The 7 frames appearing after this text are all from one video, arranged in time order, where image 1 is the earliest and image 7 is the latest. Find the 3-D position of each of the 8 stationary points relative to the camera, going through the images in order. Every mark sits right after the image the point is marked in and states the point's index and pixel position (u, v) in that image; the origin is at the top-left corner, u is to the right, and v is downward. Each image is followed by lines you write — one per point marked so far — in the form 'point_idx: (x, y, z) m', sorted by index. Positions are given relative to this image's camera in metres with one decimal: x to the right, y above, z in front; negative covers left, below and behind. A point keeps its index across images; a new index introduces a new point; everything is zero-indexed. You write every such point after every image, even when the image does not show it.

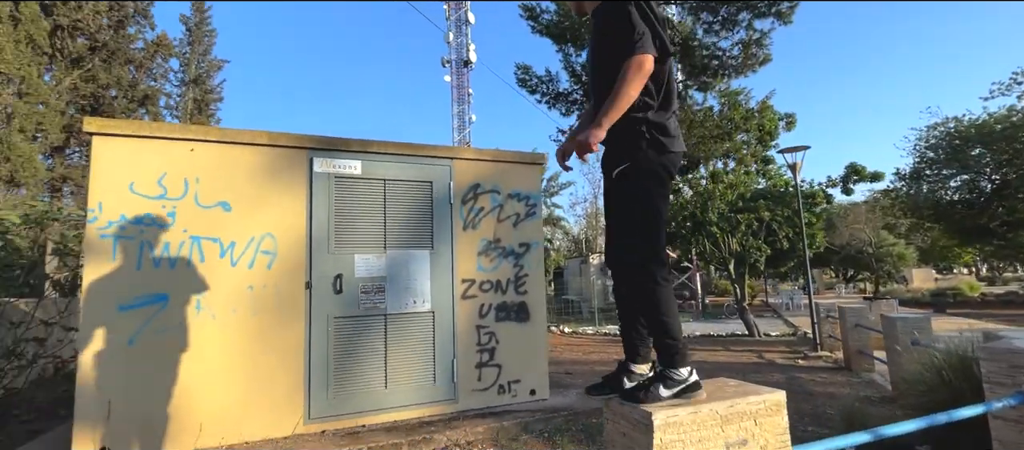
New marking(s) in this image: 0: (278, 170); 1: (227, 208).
0: (-2.3, +0.6, +4.8) m
1: (-2.7, +0.2, +4.6) m
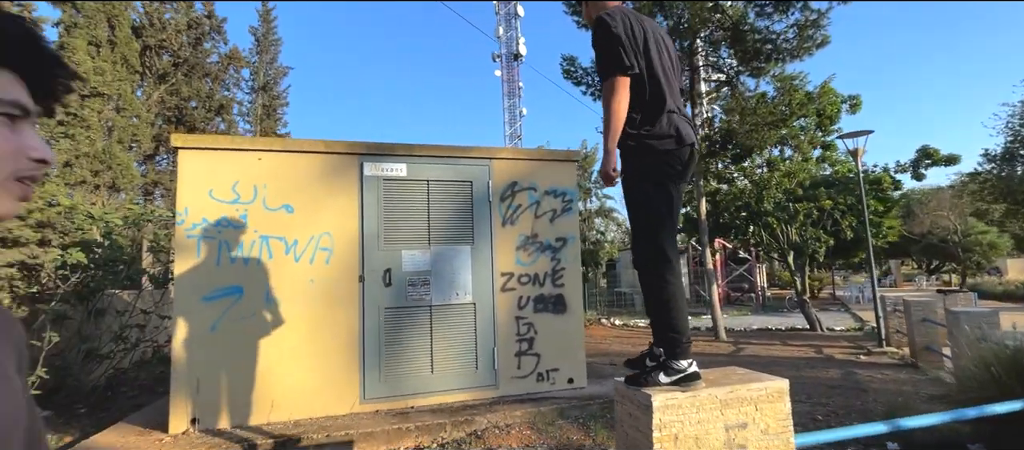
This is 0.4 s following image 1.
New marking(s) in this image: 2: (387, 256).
0: (-2.0, +0.6, +5.3) m
1: (-2.4, +0.2, +5.1) m
2: (-1.4, -0.3, +5.3) m
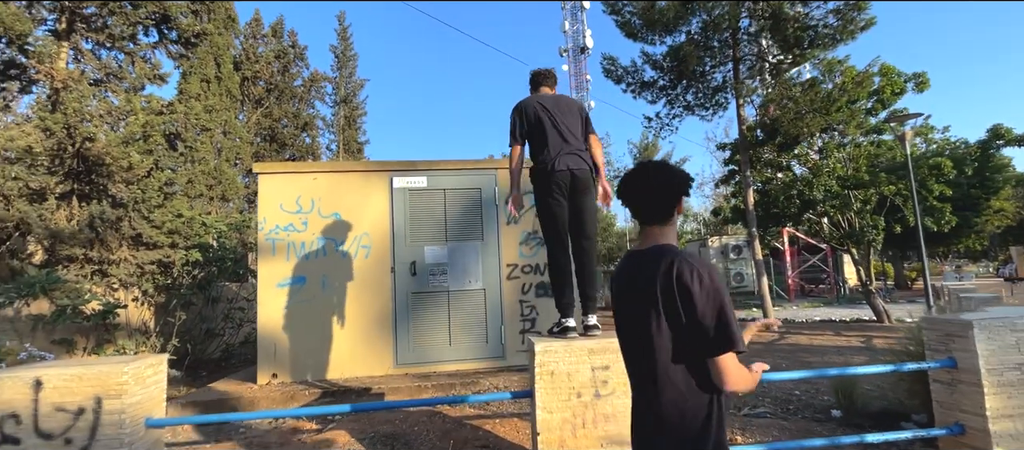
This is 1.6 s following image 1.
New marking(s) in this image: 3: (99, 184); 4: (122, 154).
0: (-2.0, +0.5, +6.7) m
1: (-2.4, +0.1, +6.6) m
2: (-1.4, -0.4, +6.7) m
3: (-6.7, +0.7, +7.7) m
4: (-6.2, +1.1, +7.6) m
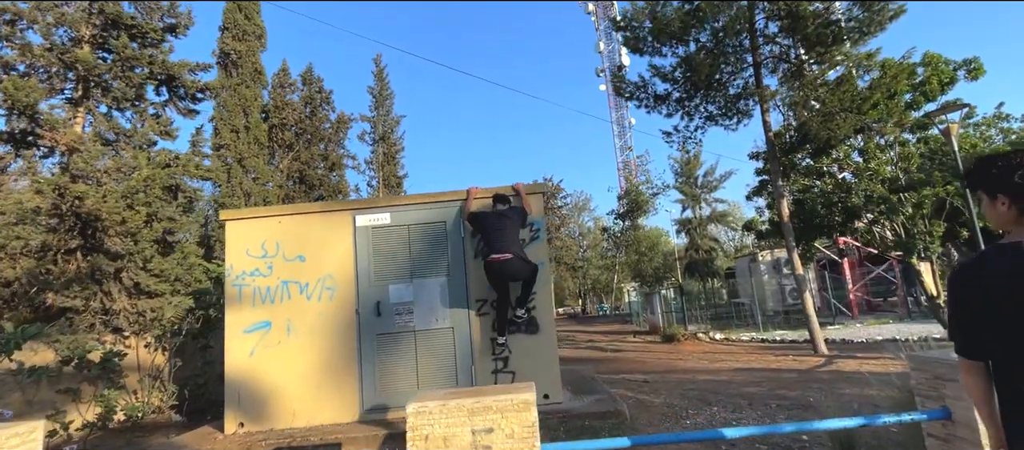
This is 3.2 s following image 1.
0: (-2.5, 0.0, +6.6) m
1: (-2.8, -0.5, +6.5) m
2: (-1.8, -0.9, +6.5) m
3: (-7.0, -0.2, +8.2) m
4: (-6.6, +0.3, +8.0) m
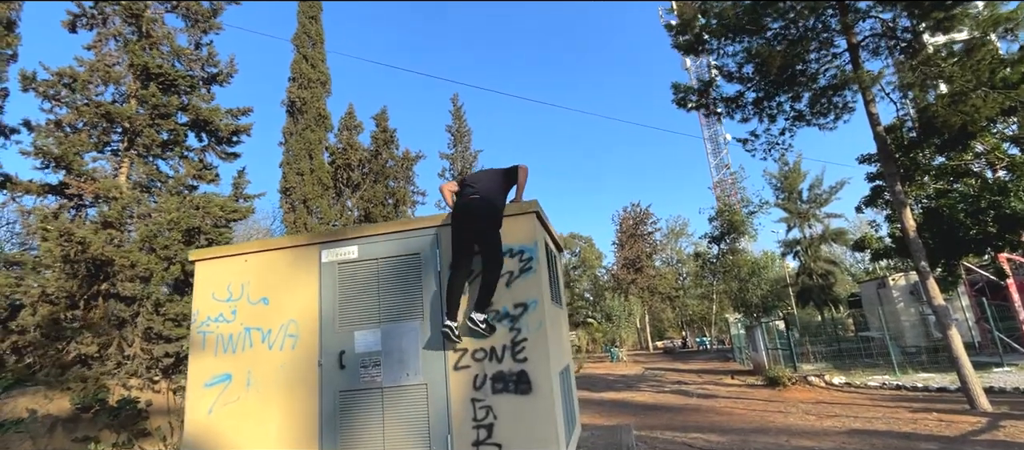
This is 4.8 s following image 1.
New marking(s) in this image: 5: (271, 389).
0: (-2.6, -0.5, +5.8) m
1: (-2.9, -0.9, +5.8) m
2: (-1.9, -1.3, +5.5) m
3: (-6.7, -1.0, +8.2) m
4: (-6.3, -0.5, +8.0) m
5: (-2.8, -1.9, +5.5) m
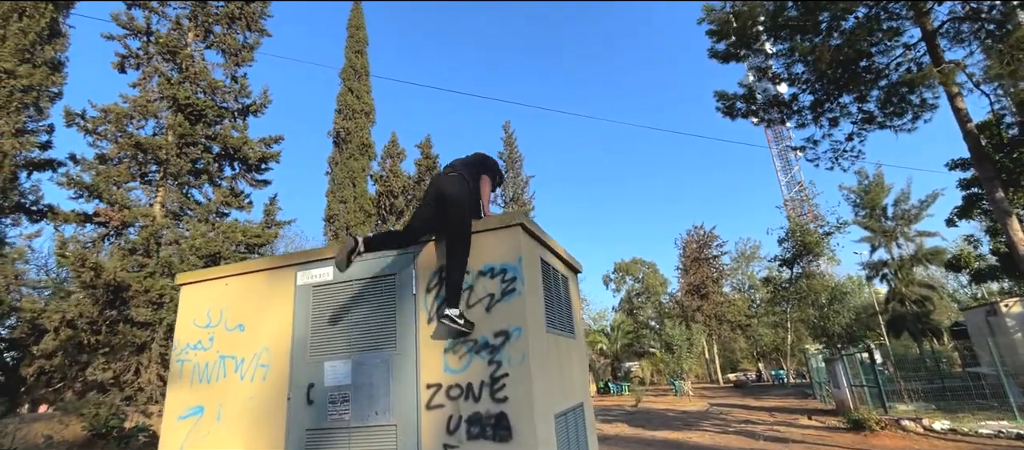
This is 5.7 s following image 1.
0: (-2.7, -0.7, +5.4) m
1: (-3.0, -1.2, +5.4) m
2: (-2.0, -1.5, +4.9) m
3: (-6.4, -1.4, +8.3) m
4: (-6.1, -0.9, +8.1) m
5: (-2.9, -2.1, +5.1) m
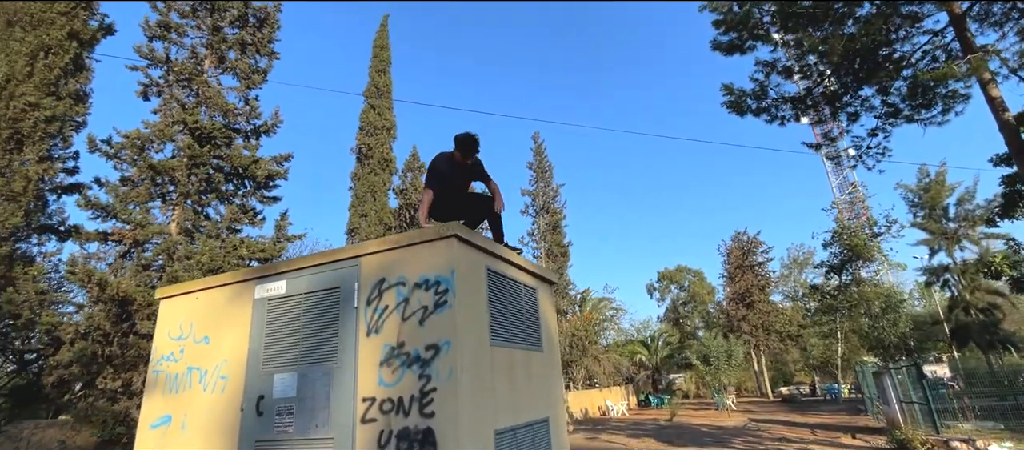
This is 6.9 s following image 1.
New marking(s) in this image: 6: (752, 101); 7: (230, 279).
0: (-3.2, -0.9, +5.6) m
1: (-3.5, -1.3, +5.6) m
2: (-2.6, -1.6, +5.0) m
3: (-6.7, -1.8, +8.8) m
4: (-6.3, -1.2, +8.5) m
5: (-3.4, -2.3, +5.2) m
6: (+5.9, +3.0, +11.7) m
7: (-3.3, -0.6, +5.6) m
